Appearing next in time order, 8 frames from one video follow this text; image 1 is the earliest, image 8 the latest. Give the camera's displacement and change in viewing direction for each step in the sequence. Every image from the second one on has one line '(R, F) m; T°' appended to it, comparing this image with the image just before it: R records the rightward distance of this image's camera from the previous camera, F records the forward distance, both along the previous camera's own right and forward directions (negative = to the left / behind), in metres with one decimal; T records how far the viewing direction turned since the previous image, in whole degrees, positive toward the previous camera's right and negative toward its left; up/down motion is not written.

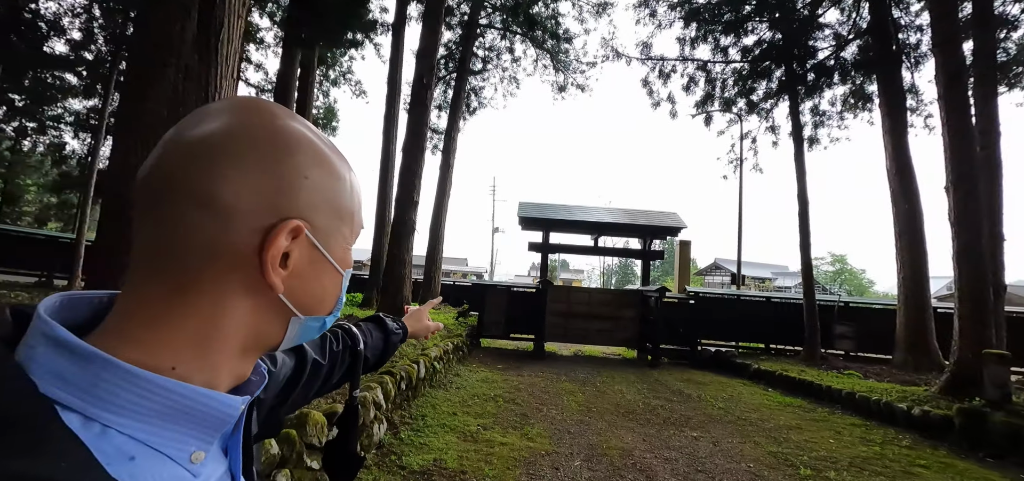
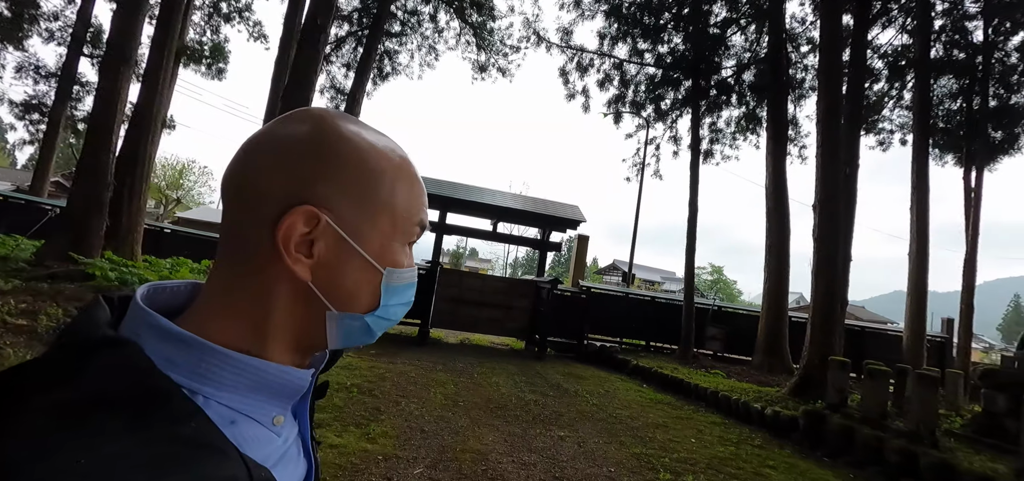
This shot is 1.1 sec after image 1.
(+0.3, +0.4) m; +11°
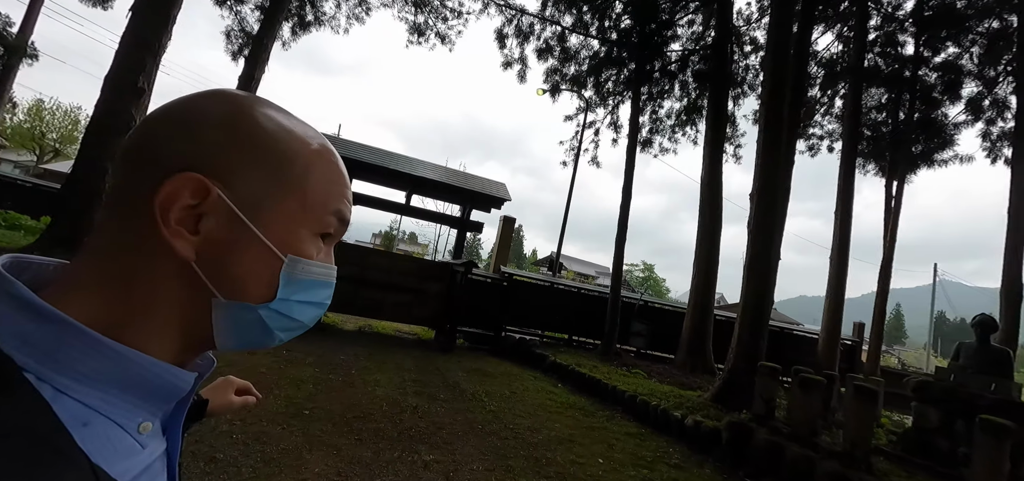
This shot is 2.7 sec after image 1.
(+0.4, +0.9) m; +7°
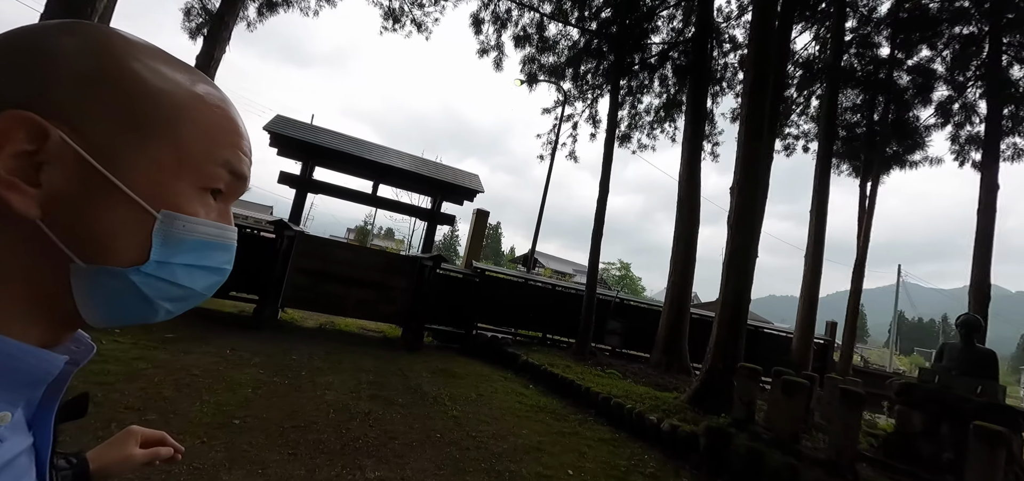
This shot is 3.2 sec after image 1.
(+0.1, +0.3) m; +3°
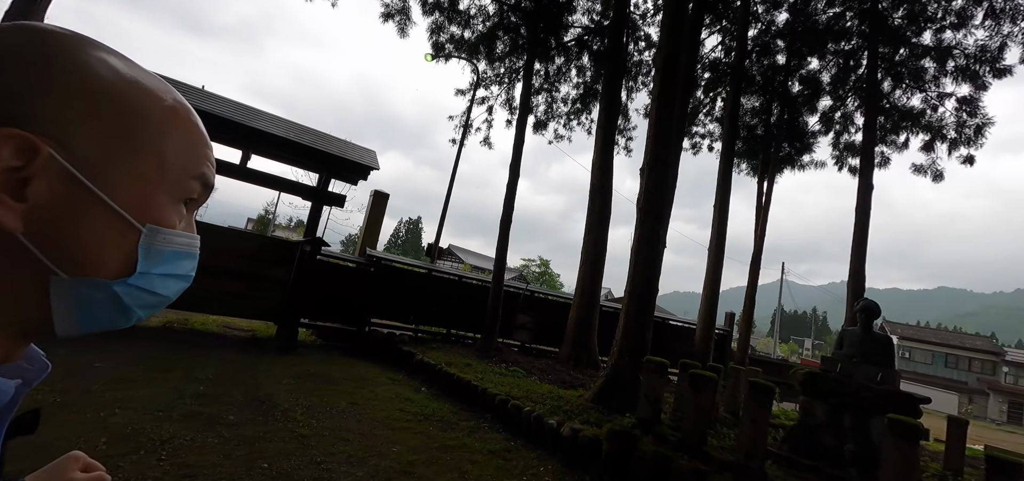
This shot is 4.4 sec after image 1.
(+0.3, +0.6) m; +9°
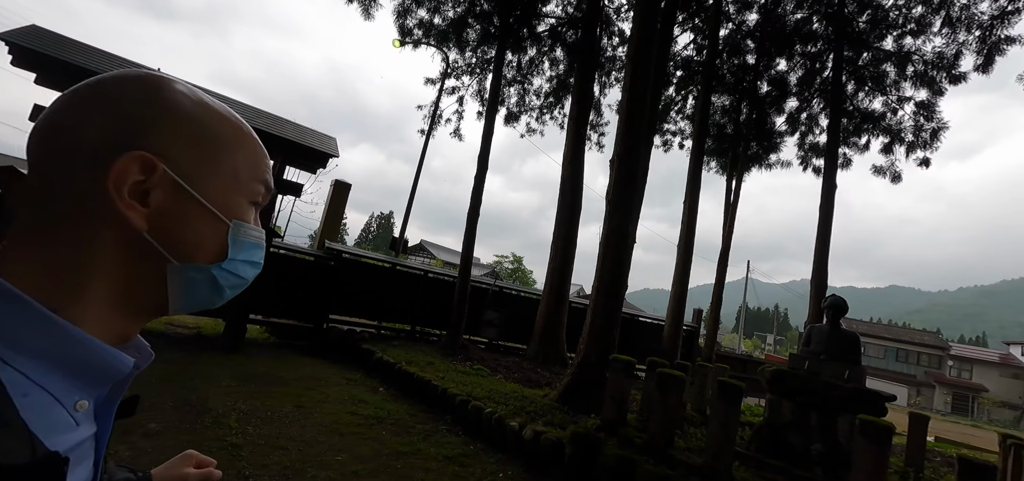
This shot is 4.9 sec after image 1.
(+0.1, +0.2) m; +3°
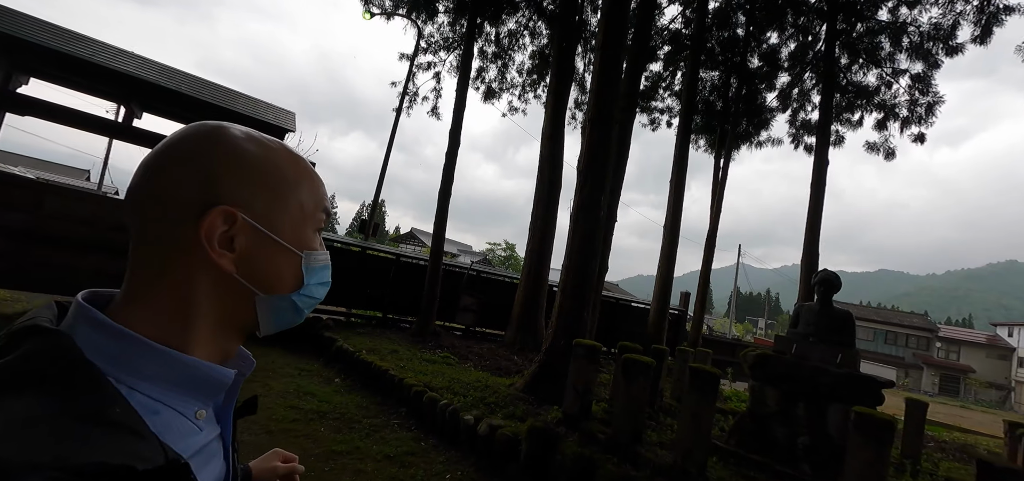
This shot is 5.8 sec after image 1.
(+0.3, +0.4) m; +1°
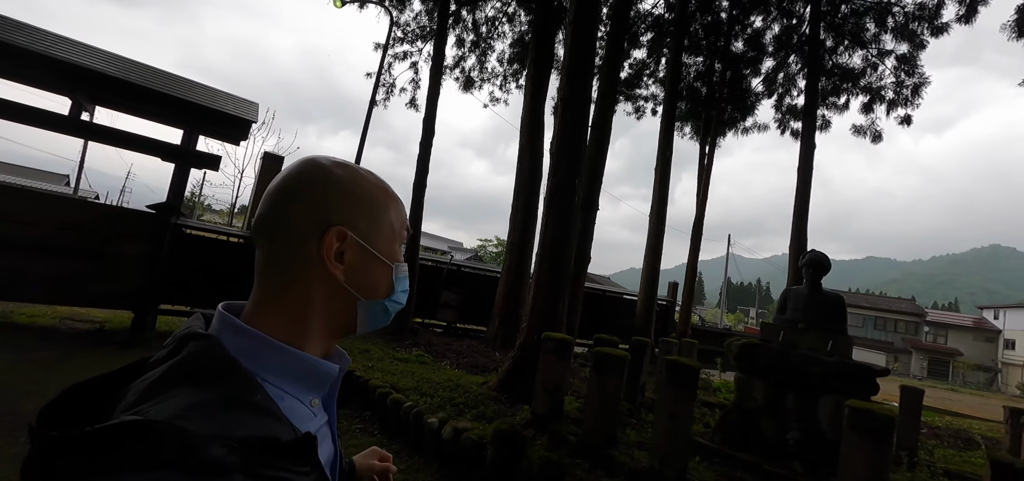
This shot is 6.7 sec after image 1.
(+0.2, +0.3) m; +1°
